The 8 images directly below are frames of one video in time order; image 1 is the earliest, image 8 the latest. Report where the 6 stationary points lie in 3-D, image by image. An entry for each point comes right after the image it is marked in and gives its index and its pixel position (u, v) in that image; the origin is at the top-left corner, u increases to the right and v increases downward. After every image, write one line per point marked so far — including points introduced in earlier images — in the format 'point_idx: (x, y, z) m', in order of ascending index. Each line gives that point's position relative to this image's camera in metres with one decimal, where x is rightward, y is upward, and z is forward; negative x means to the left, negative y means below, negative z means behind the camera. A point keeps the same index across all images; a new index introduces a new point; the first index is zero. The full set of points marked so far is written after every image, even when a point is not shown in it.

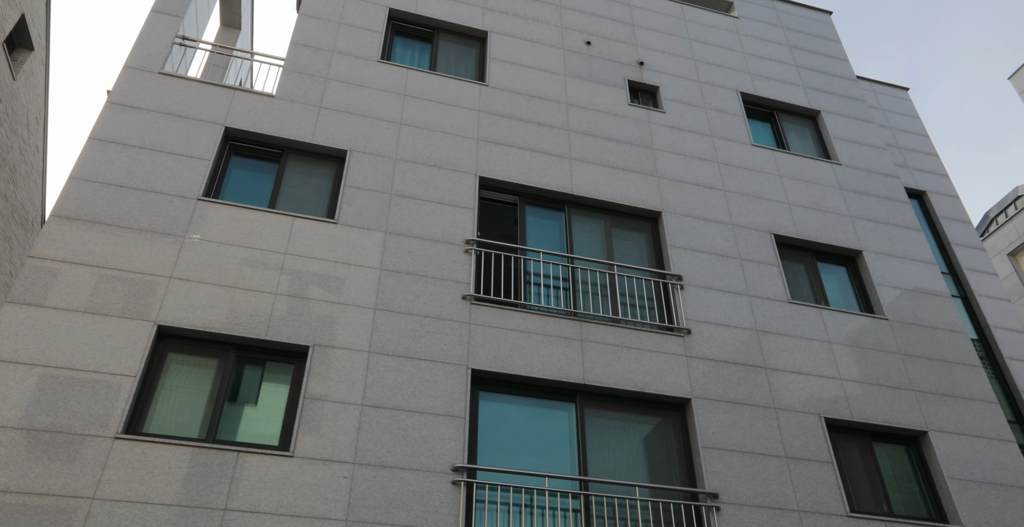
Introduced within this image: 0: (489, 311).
0: (-0.3, -0.6, +10.3) m
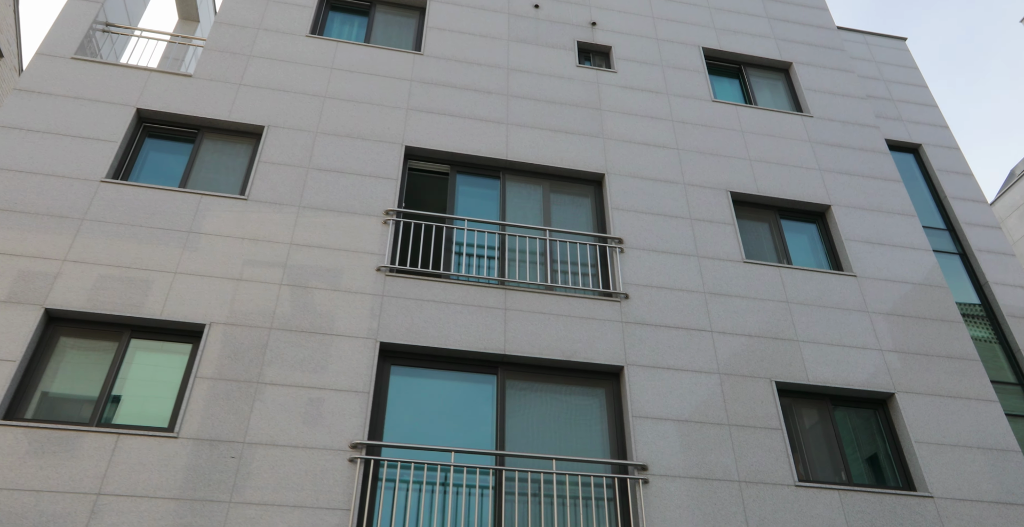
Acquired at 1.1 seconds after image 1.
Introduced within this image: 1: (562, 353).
0: (-1.4, -0.2, +9.8) m
1: (+0.6, -1.1, +9.6) m
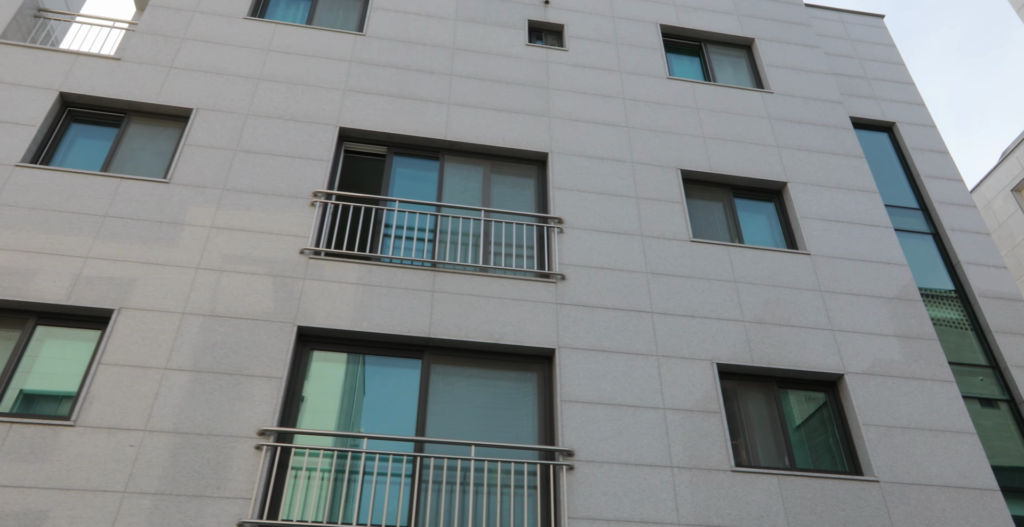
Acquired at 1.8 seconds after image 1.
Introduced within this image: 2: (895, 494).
0: (-2.3, 0.0, +9.5) m
1: (-0.3, -0.9, +9.2) m
2: (+4.4, -2.7, +8.8) m
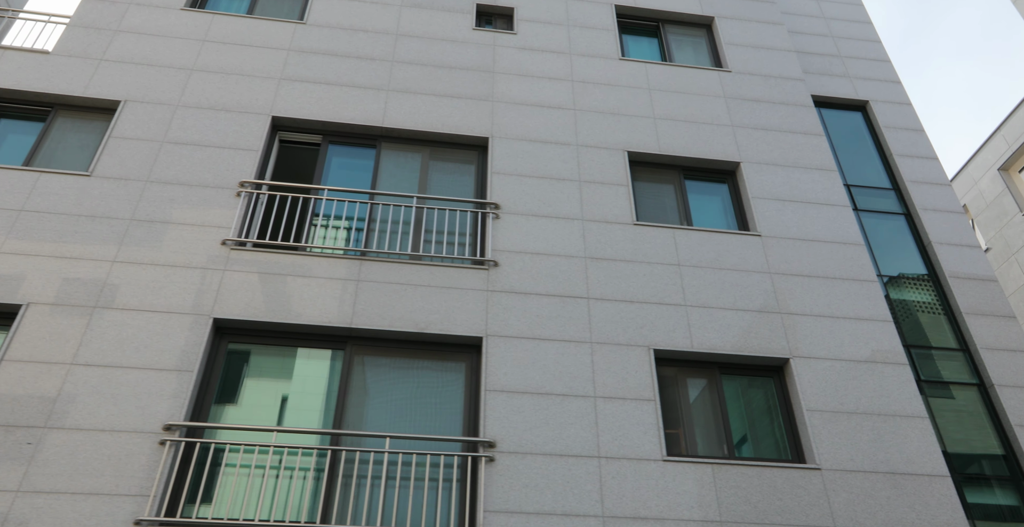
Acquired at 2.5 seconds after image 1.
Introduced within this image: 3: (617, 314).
0: (-3.1, +0.1, +9.2) m
1: (-1.1, -0.7, +8.9) m
2: (+3.6, -2.4, +8.4) m
3: (+1.3, -0.6, +9.4) m
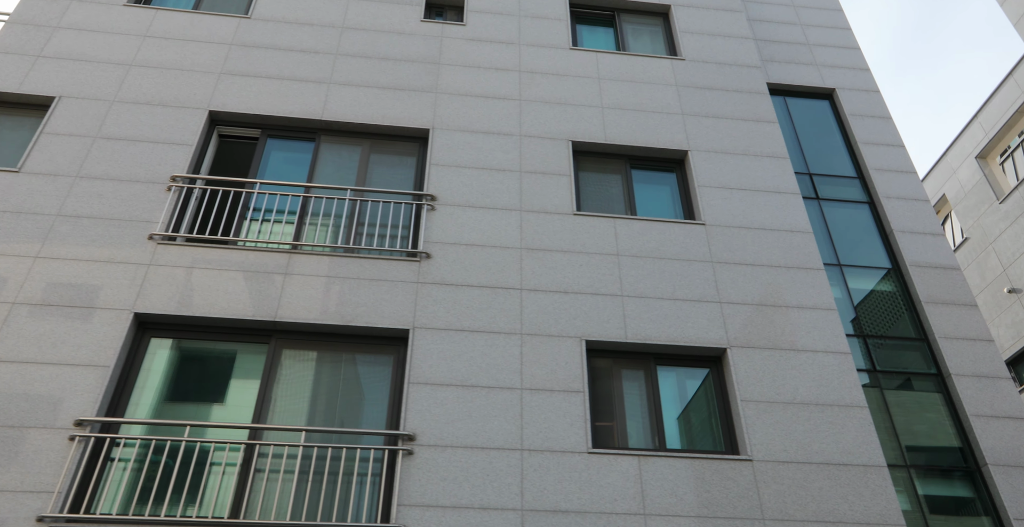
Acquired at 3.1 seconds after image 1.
0: (-4.0, +0.1, +9.1) m
1: (-2.0, -0.6, +8.8) m
2: (+2.7, -2.2, +8.2) m
3: (+0.5, -0.5, +9.3) m
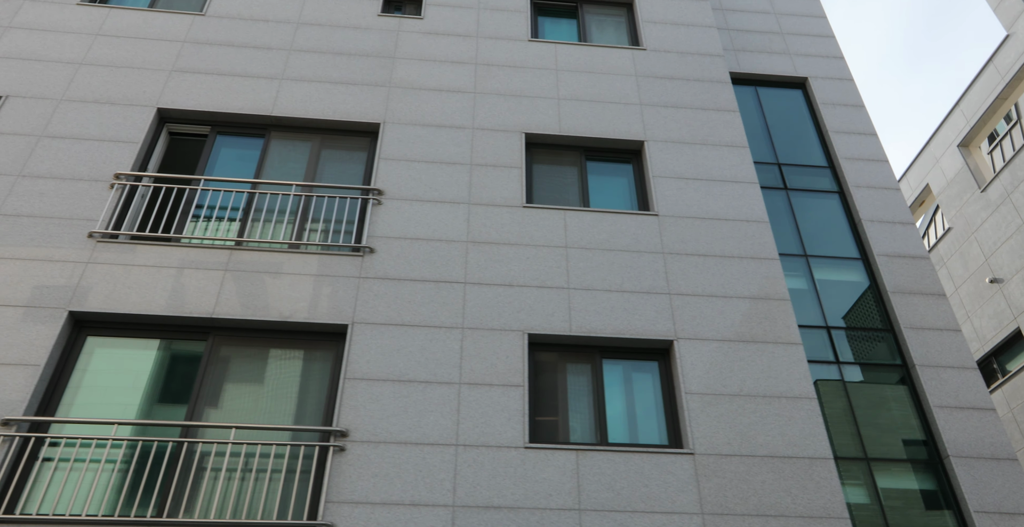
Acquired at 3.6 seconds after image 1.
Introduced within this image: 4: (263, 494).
0: (-4.7, +0.2, +9.1) m
1: (-2.7, -0.6, +8.7) m
2: (+2.1, -2.1, +8.0) m
3: (-0.2, -0.4, +9.1) m
4: (-2.4, -2.3, +7.7) m
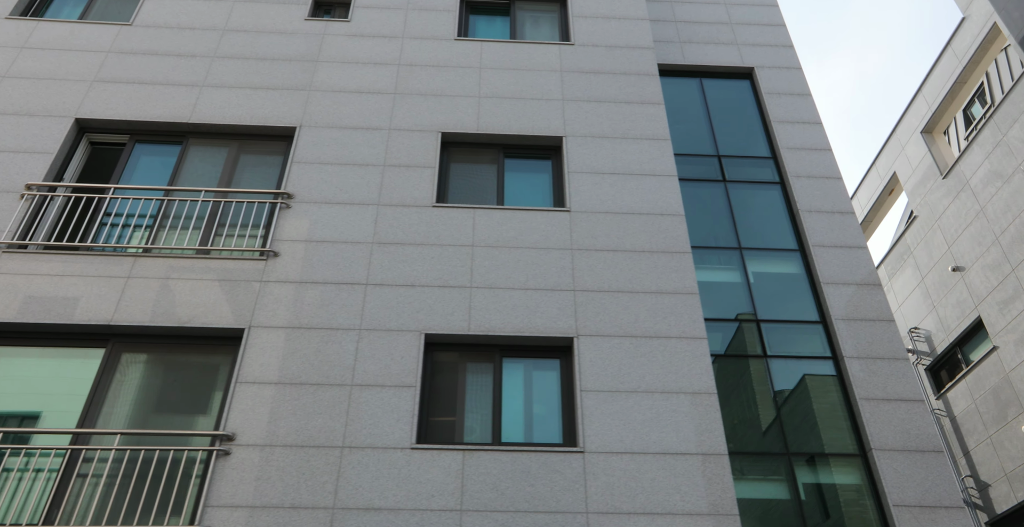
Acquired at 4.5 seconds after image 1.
0: (-5.8, +0.1, +9.2) m
1: (-3.8, -0.6, +8.8) m
2: (+0.9, -2.1, +8.0) m
3: (-1.4, -0.4, +9.1) m
4: (-3.6, -2.4, +7.7) m
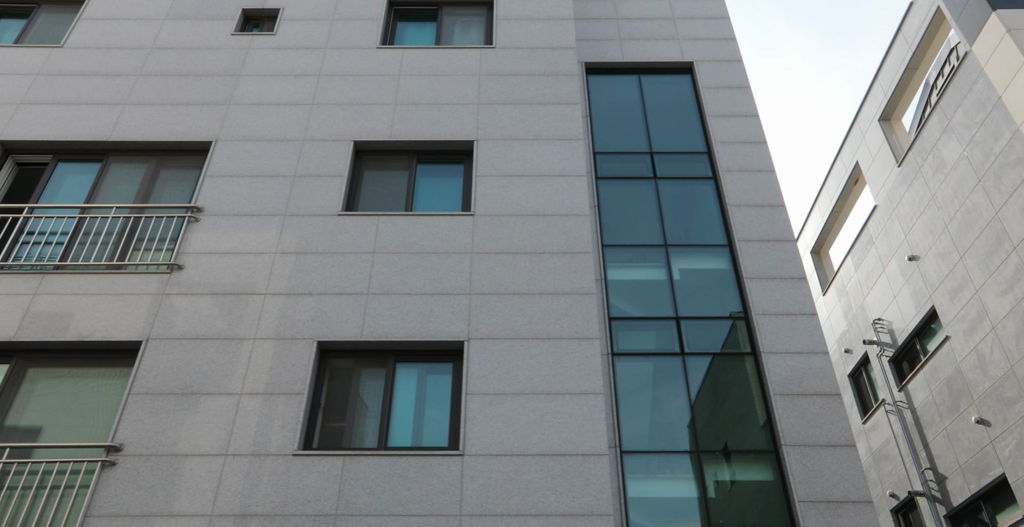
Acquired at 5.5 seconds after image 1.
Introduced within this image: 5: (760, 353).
0: (-7.1, -0.2, +9.5) m
1: (-5.1, -0.8, +9.0) m
2: (-0.4, -2.1, +8.0) m
3: (-2.7, -0.5, +9.3) m
4: (-4.9, -2.6, +8.0) m
5: (+3.5, -1.2, +10.7) m
